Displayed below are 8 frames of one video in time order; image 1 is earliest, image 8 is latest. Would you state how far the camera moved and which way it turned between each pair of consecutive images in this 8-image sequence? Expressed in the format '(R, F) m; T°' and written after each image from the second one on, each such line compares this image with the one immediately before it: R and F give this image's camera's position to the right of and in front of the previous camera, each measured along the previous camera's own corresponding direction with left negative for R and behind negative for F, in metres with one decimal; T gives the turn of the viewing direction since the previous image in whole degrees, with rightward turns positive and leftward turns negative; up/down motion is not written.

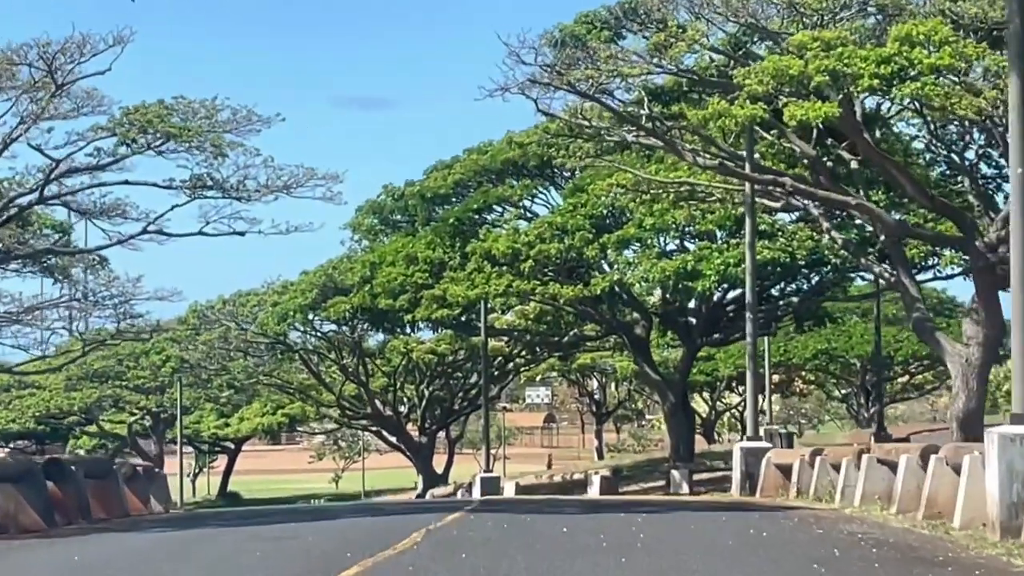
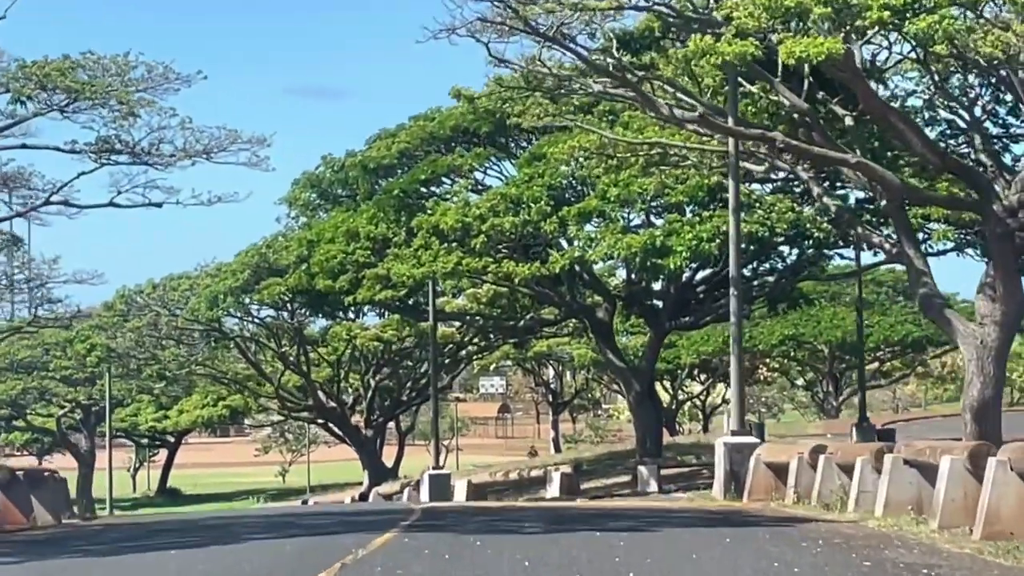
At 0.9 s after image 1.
(0.0, +2.9) m; +1°
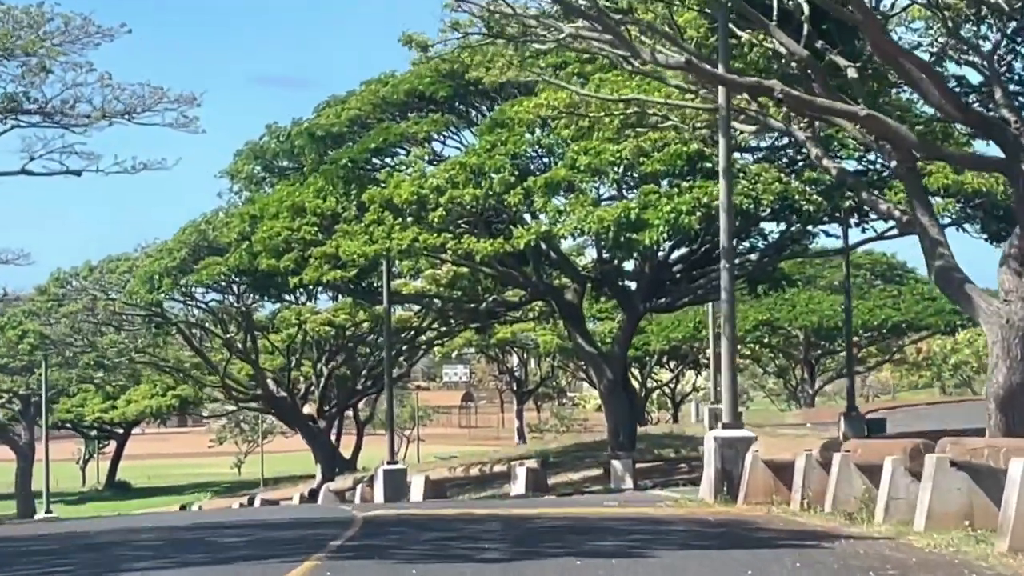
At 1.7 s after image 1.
(0.0, +2.5) m; +1°
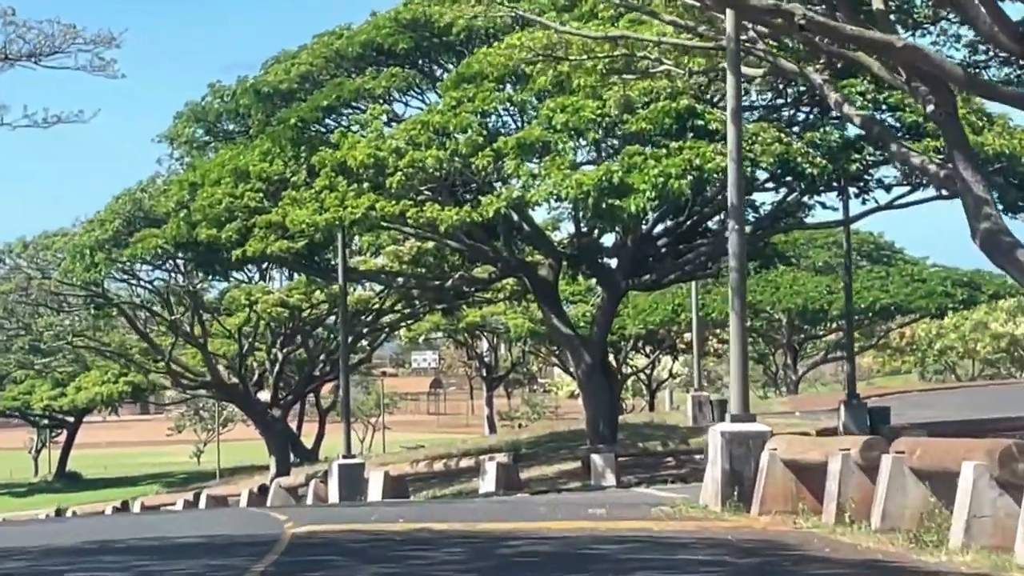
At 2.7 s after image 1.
(0.0, +2.8) m; +1°
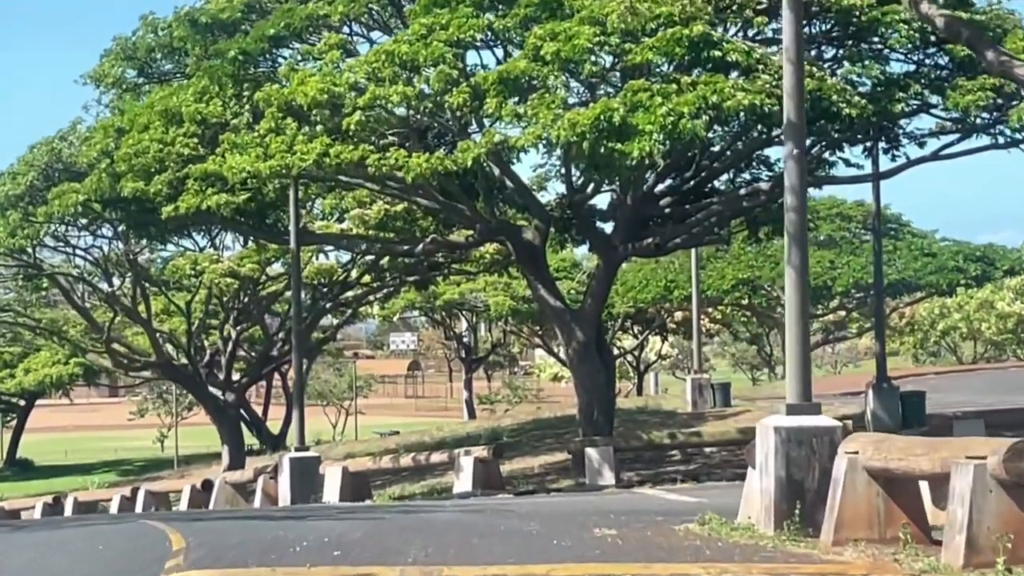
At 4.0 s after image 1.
(0.0, +3.7) m; 0°
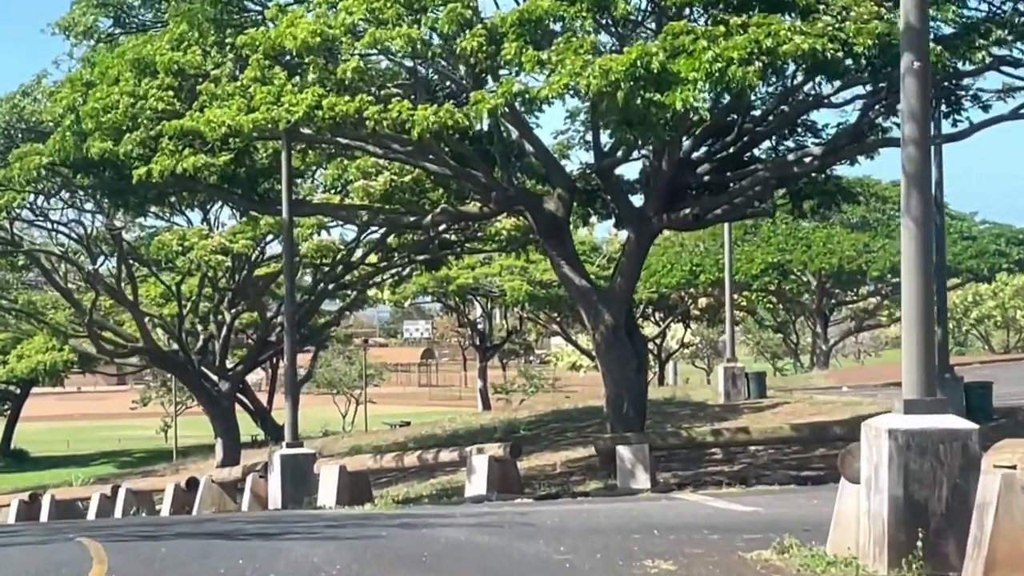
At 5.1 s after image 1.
(0.0, +2.6) m; 0°
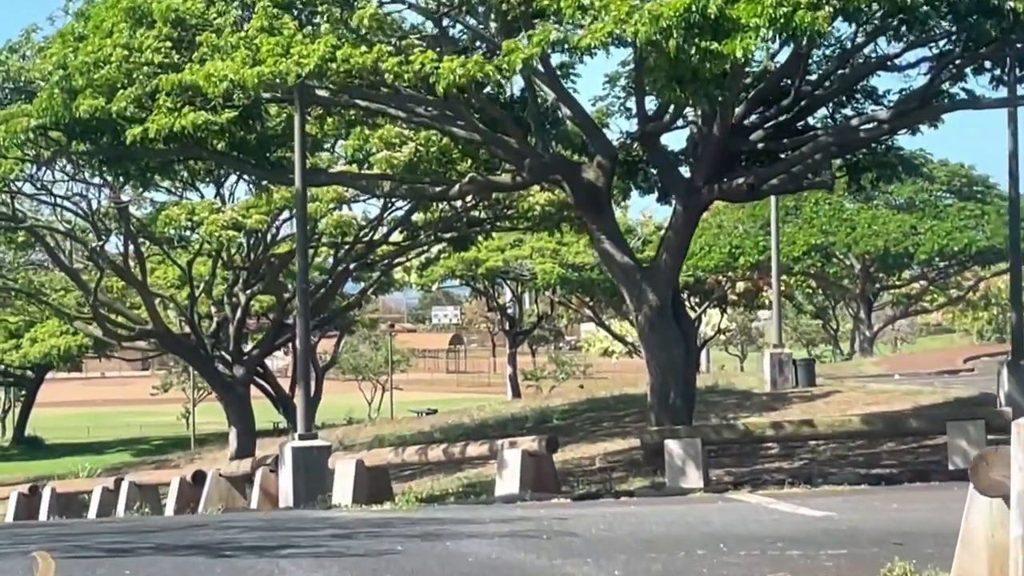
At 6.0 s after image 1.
(-0.1, +1.8) m; -1°
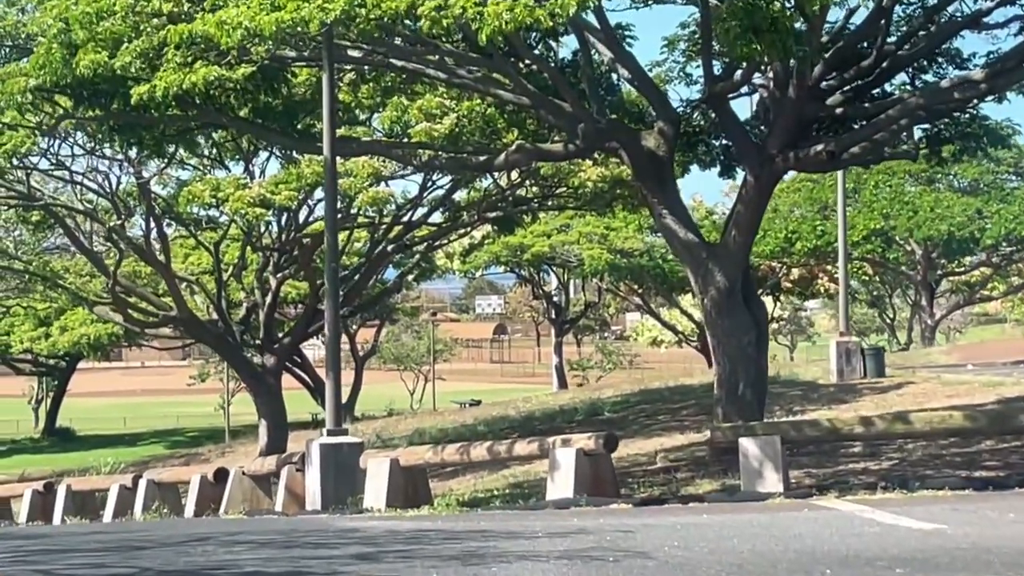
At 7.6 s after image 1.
(-0.1, +1.8) m; -1°
